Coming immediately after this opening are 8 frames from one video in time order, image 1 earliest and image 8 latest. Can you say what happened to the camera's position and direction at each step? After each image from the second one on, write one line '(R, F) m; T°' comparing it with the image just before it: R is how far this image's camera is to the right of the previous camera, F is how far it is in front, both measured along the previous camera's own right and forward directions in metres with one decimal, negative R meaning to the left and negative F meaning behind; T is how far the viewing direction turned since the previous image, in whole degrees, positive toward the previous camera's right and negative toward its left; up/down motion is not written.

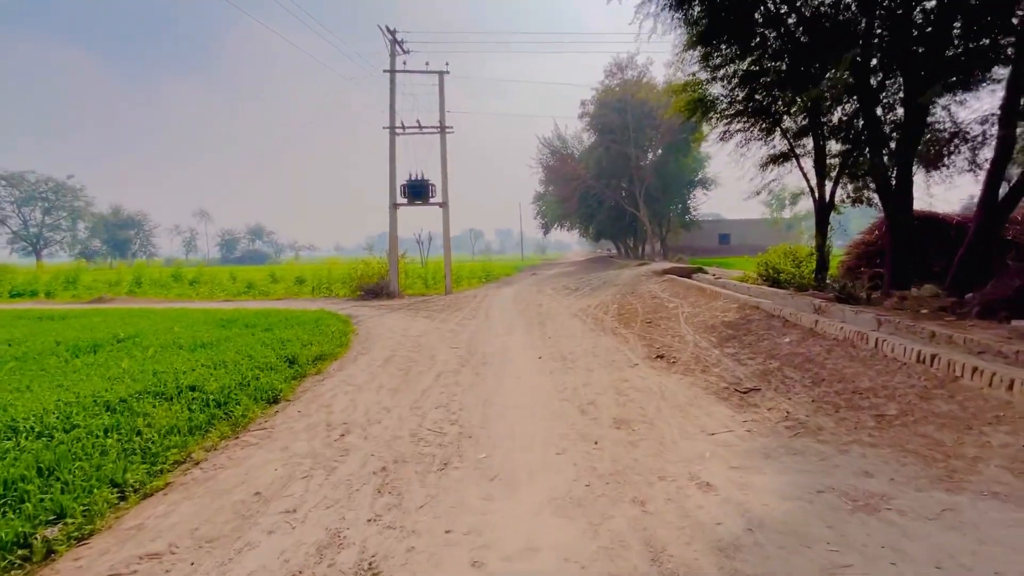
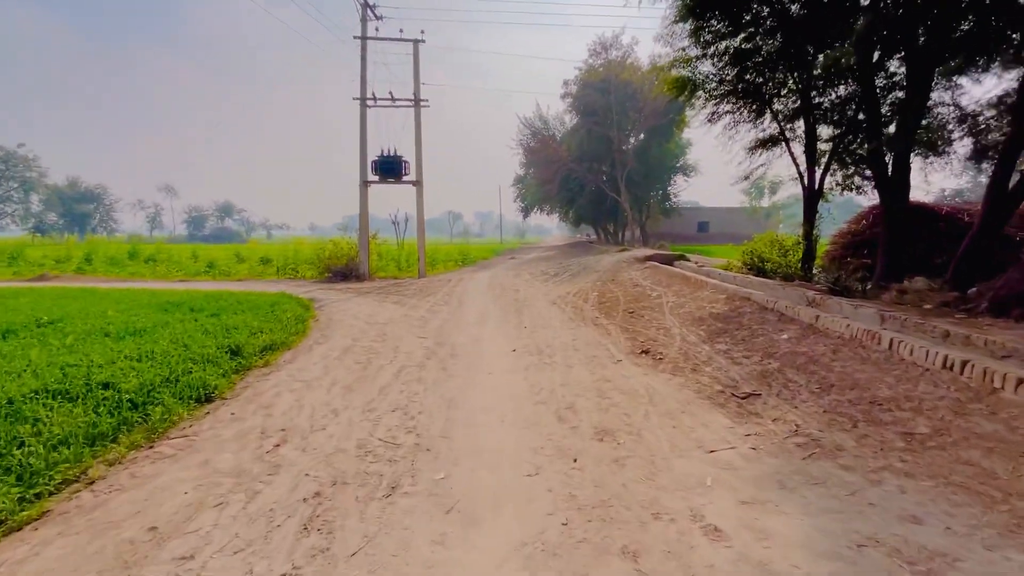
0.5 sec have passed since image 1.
(+0.1, +0.8) m; +3°
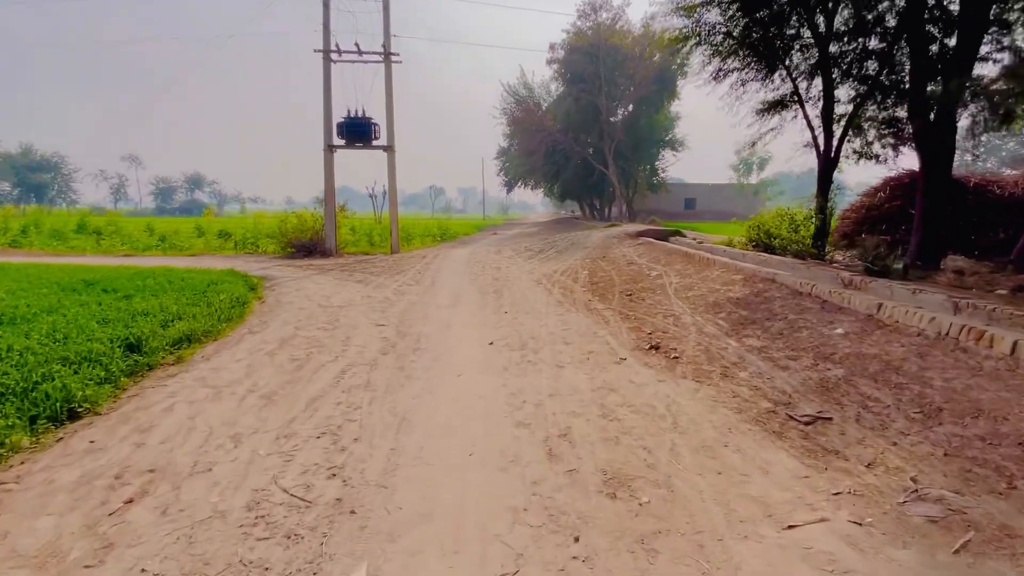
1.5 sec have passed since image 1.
(+0.1, +1.4) m; +2°
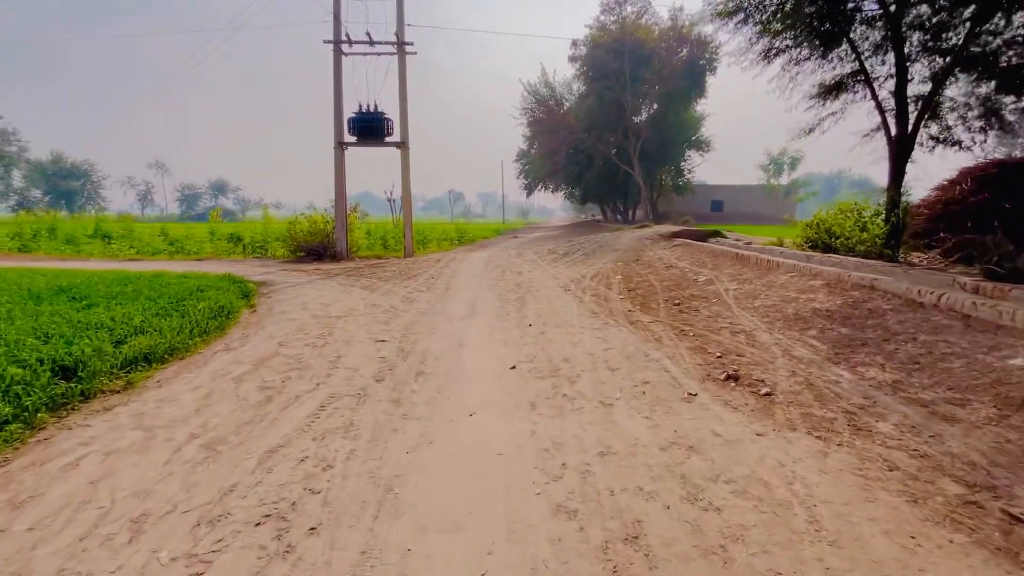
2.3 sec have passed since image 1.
(-0.1, +1.3) m; -2°
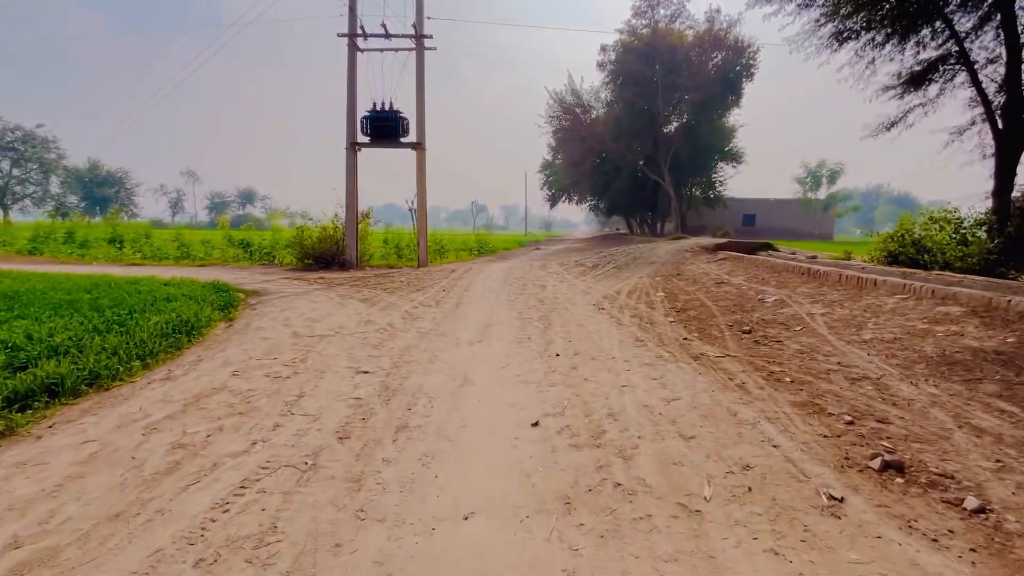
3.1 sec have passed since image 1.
(0.0, +1.4) m; -3°
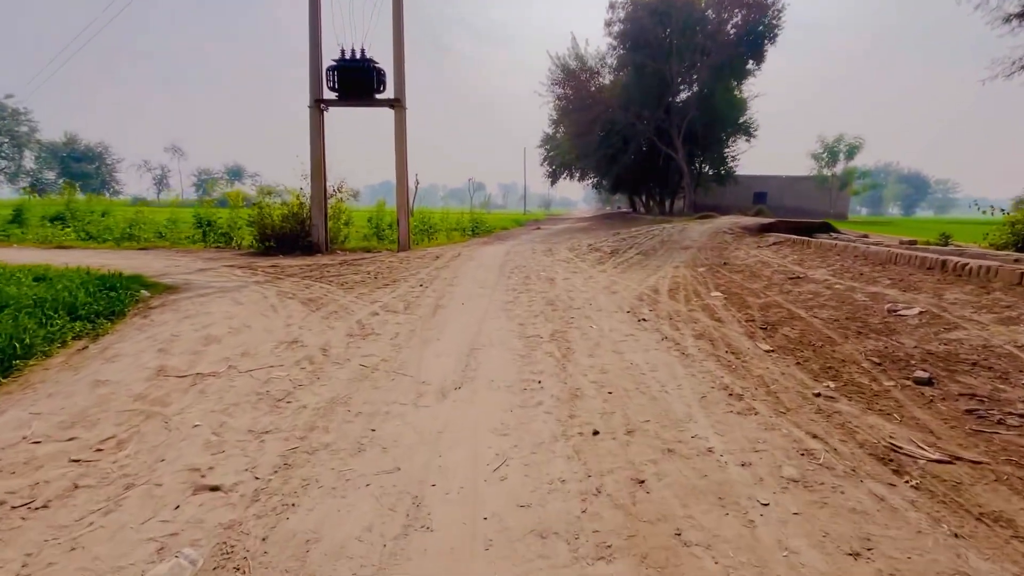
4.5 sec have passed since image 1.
(0.0, +2.4) m; 0°
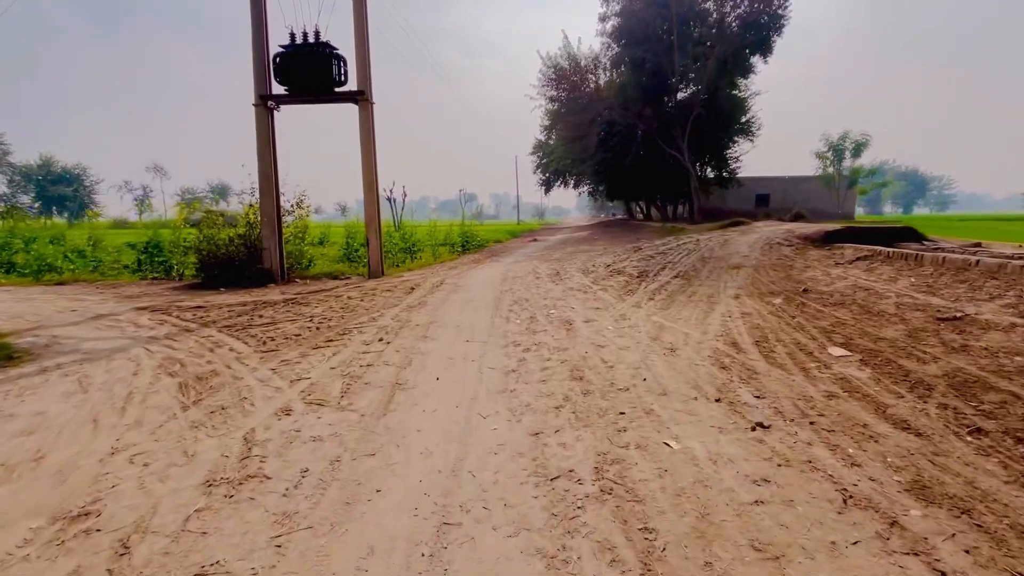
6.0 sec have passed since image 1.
(0.0, +2.3) m; +1°
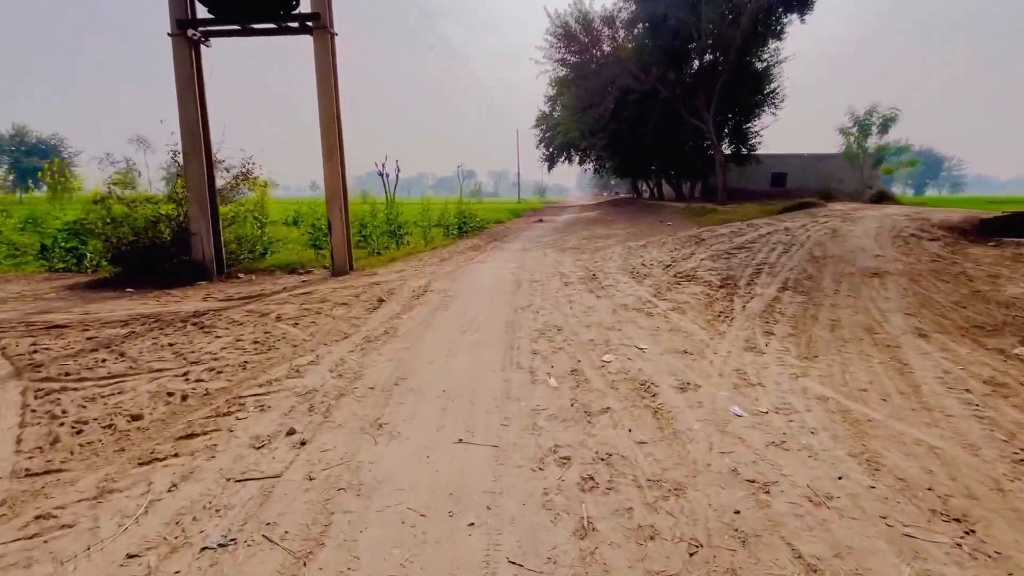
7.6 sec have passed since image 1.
(-0.2, +2.6) m; 0°
